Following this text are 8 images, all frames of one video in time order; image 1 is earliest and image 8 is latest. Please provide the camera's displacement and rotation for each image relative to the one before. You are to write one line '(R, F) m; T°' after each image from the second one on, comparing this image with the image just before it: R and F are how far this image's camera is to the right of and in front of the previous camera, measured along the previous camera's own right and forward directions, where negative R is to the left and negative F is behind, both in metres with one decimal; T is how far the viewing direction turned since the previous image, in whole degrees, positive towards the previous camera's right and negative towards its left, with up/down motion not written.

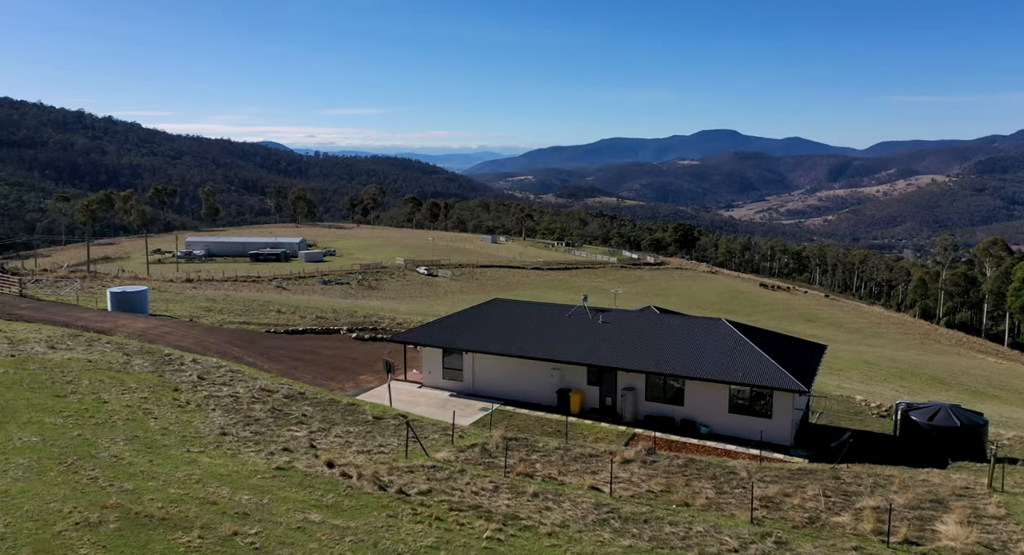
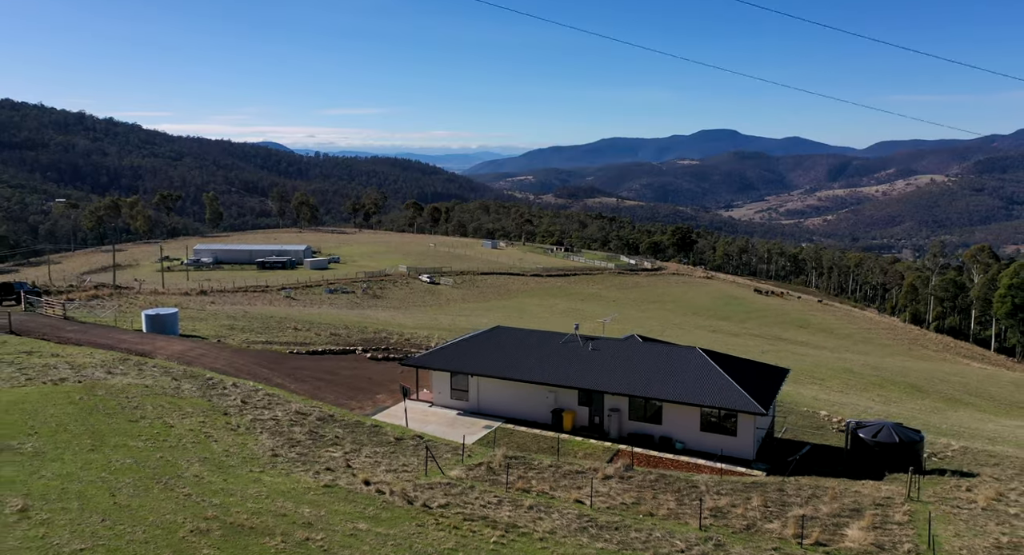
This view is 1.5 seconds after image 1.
(0.0, -1.4) m; 0°
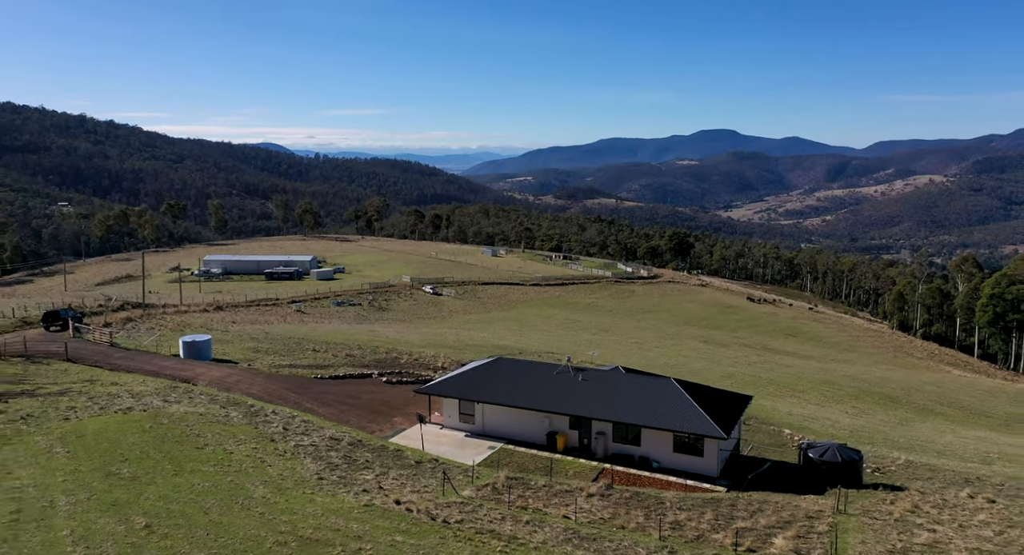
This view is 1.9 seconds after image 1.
(0.0, -1.8) m; 0°
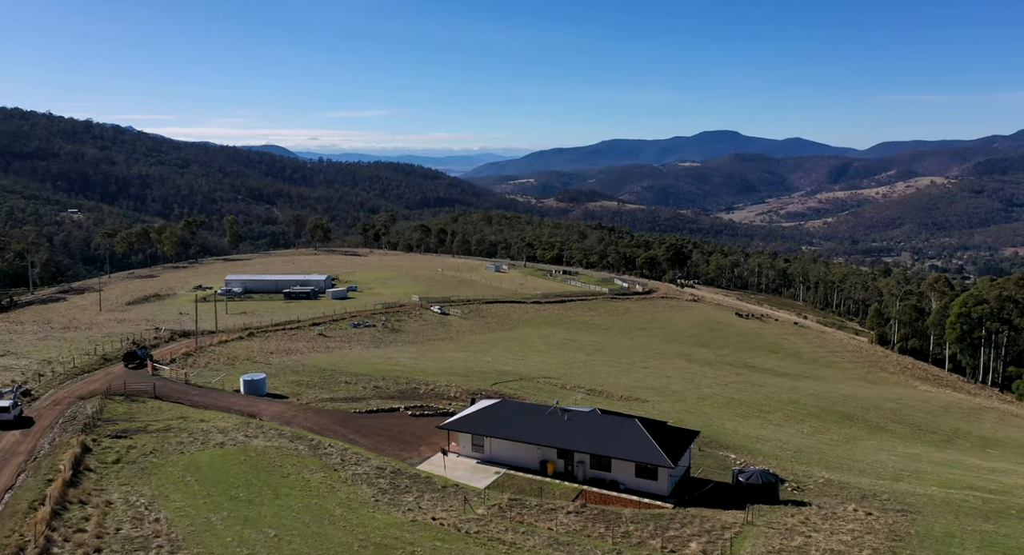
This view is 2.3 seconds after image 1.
(0.0, -3.9) m; 0°
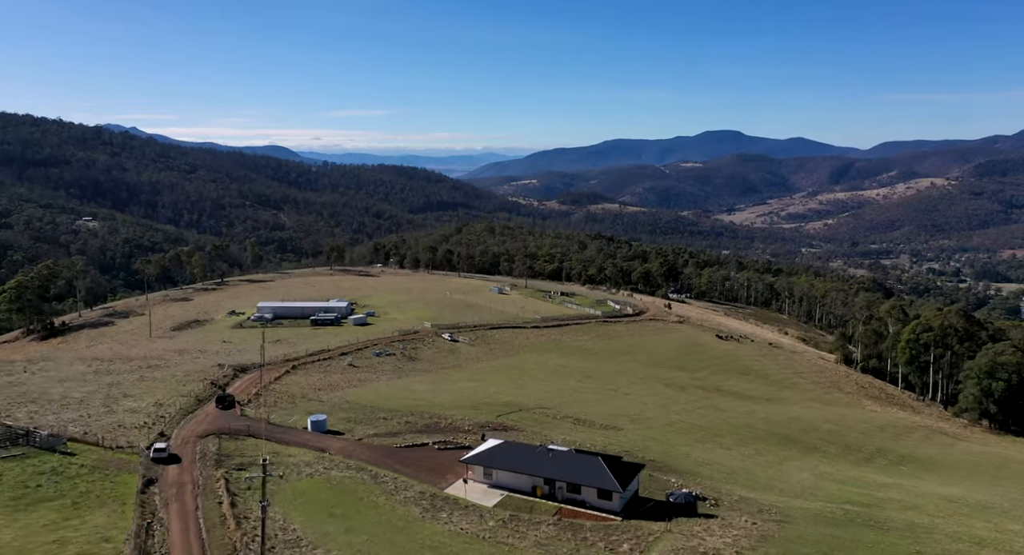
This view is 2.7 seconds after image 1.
(+0.1, -7.1) m; 0°
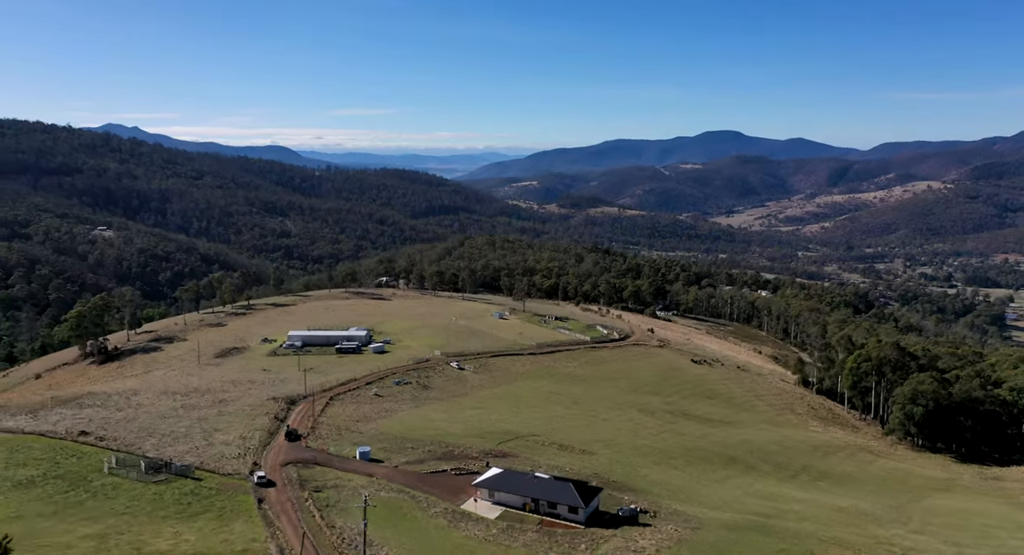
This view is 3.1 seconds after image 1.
(+0.2, -9.9) m; 0°
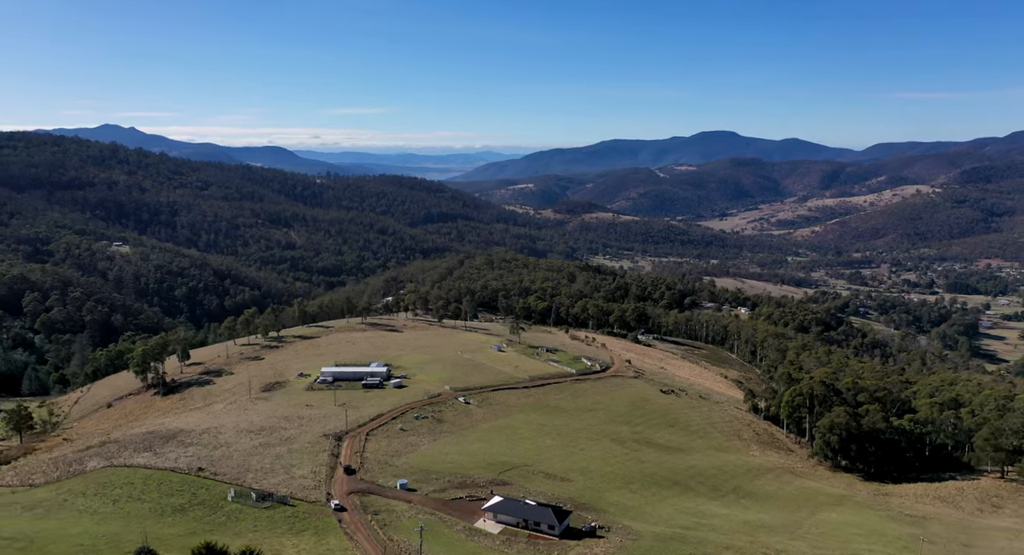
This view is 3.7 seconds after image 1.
(0.0, -15.2) m; 0°
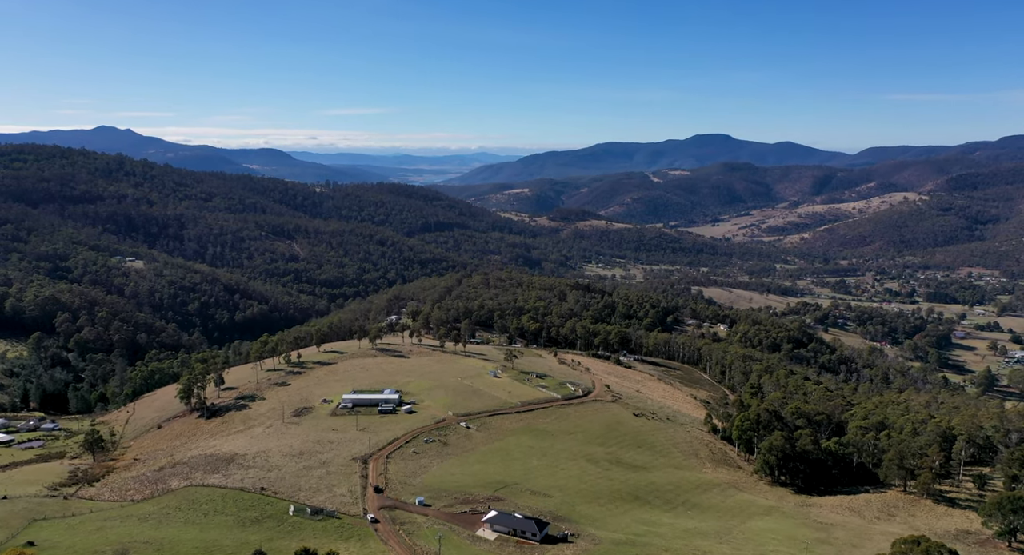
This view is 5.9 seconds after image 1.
(+0.2, -16.0) m; 0°
